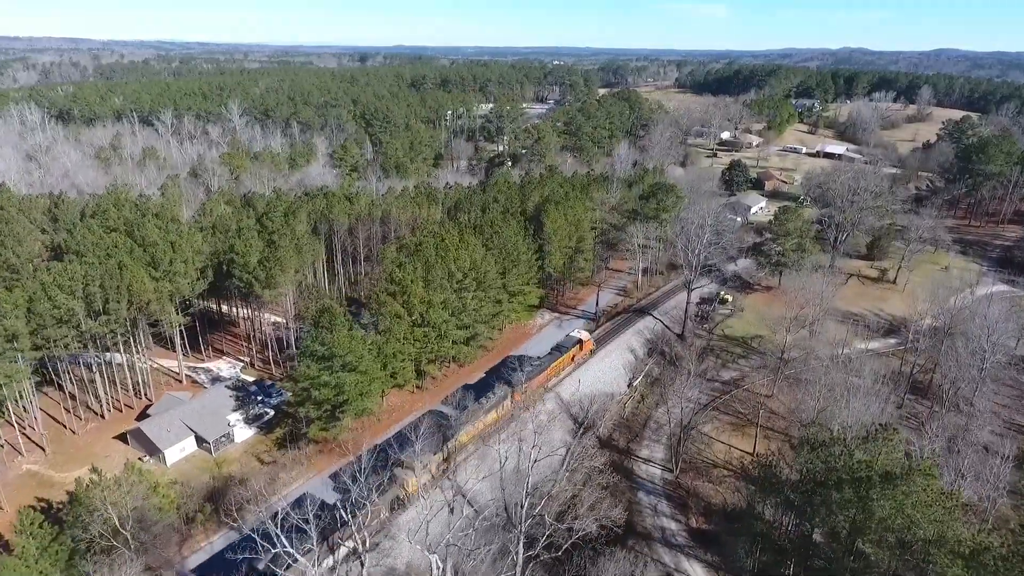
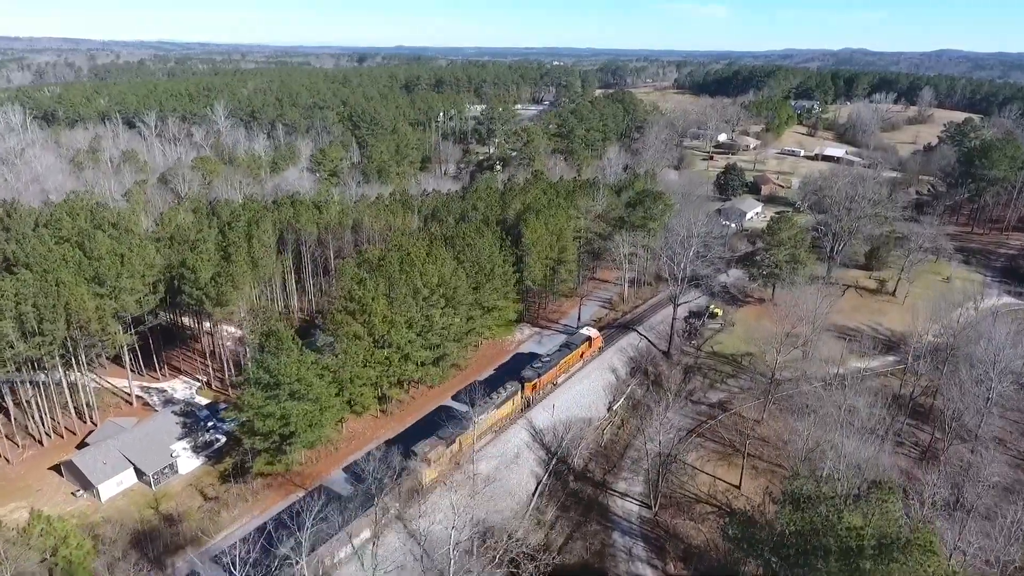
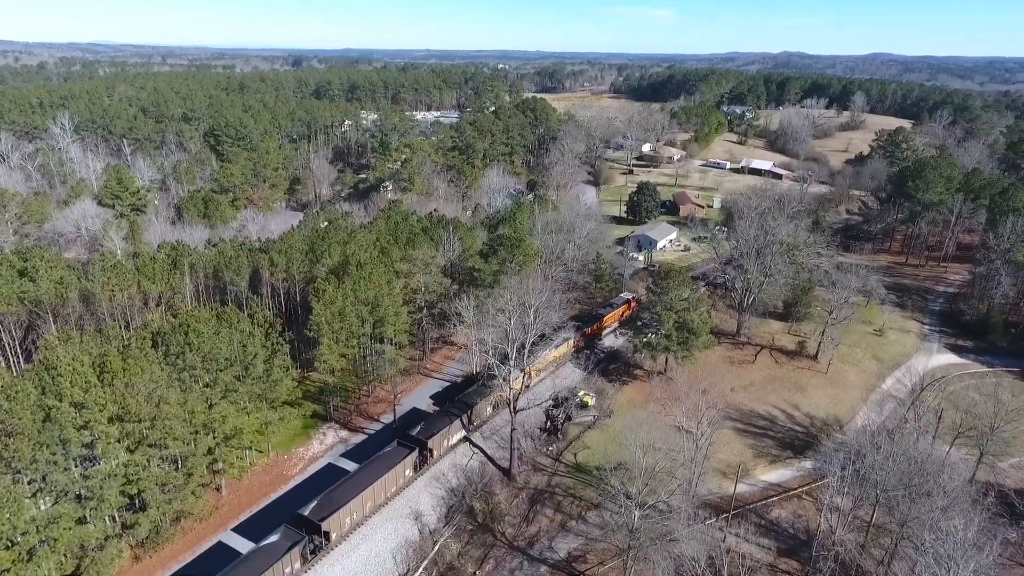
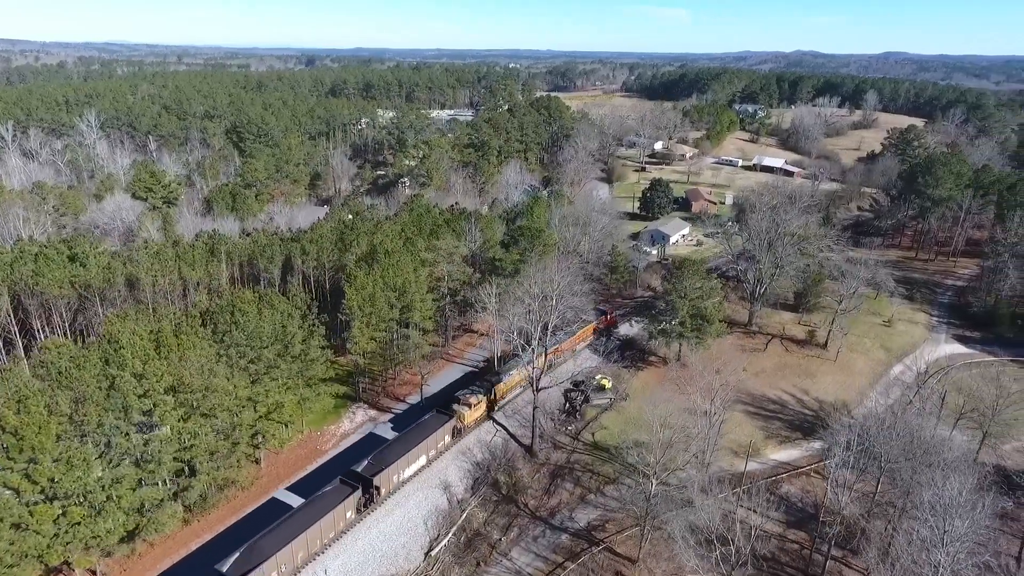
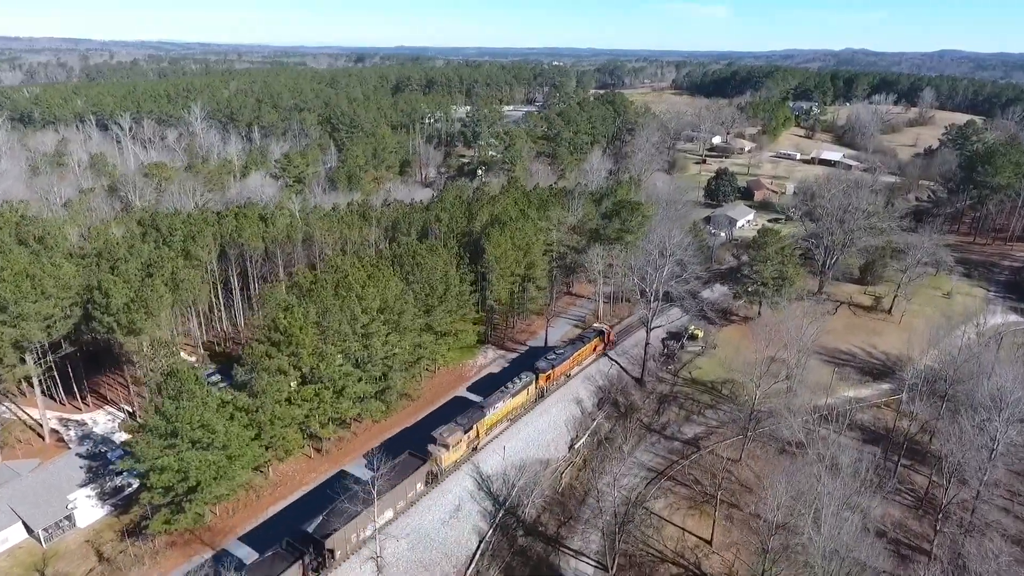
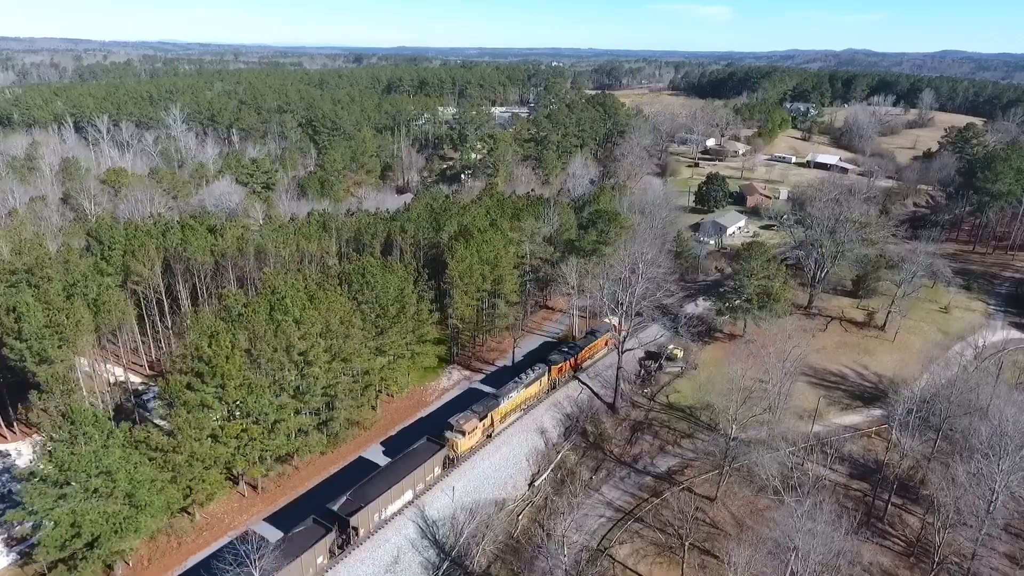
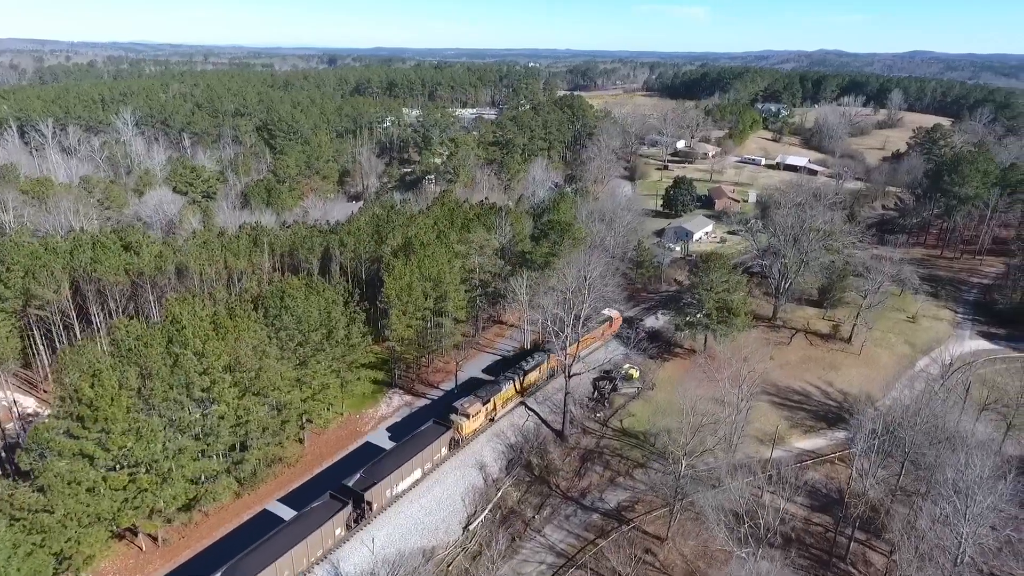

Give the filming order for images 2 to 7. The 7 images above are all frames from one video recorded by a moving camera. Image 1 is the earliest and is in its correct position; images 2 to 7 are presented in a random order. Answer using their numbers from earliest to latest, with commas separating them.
2, 5, 6, 7, 4, 3
